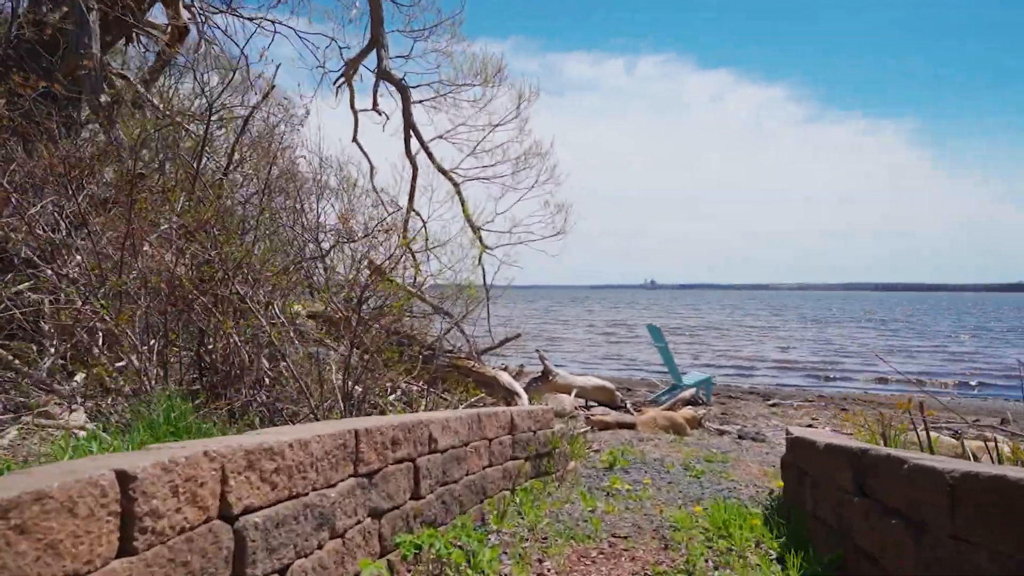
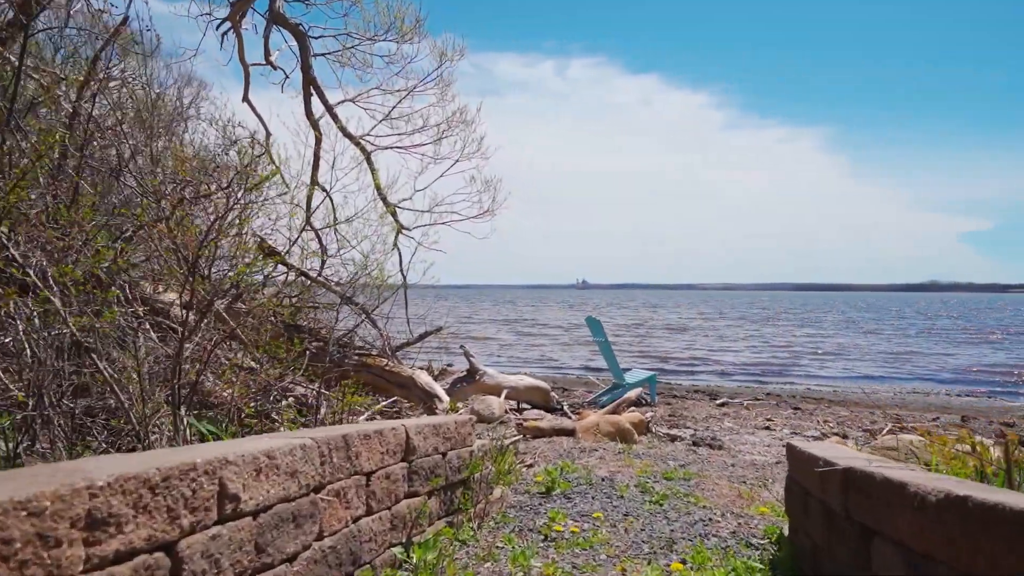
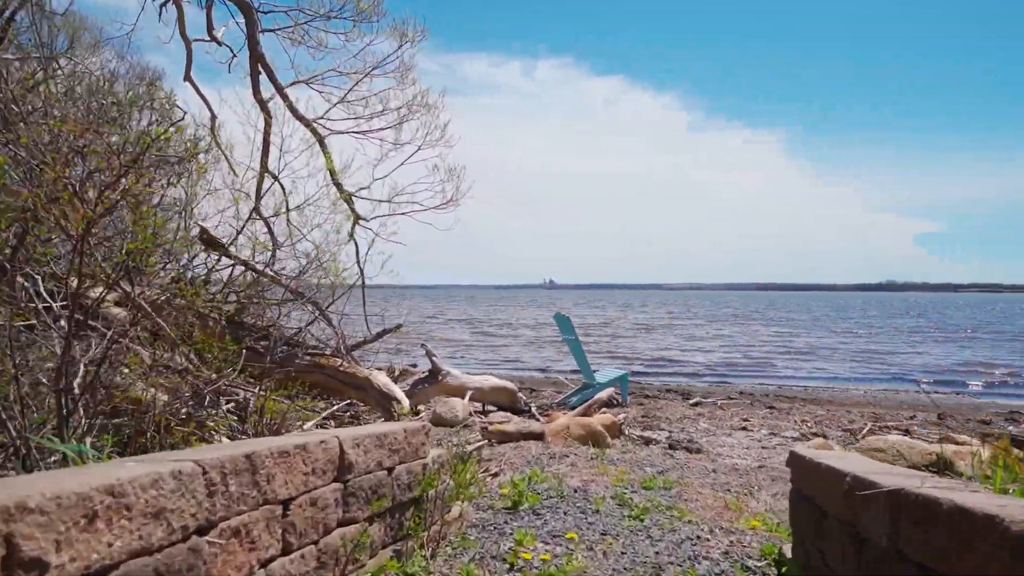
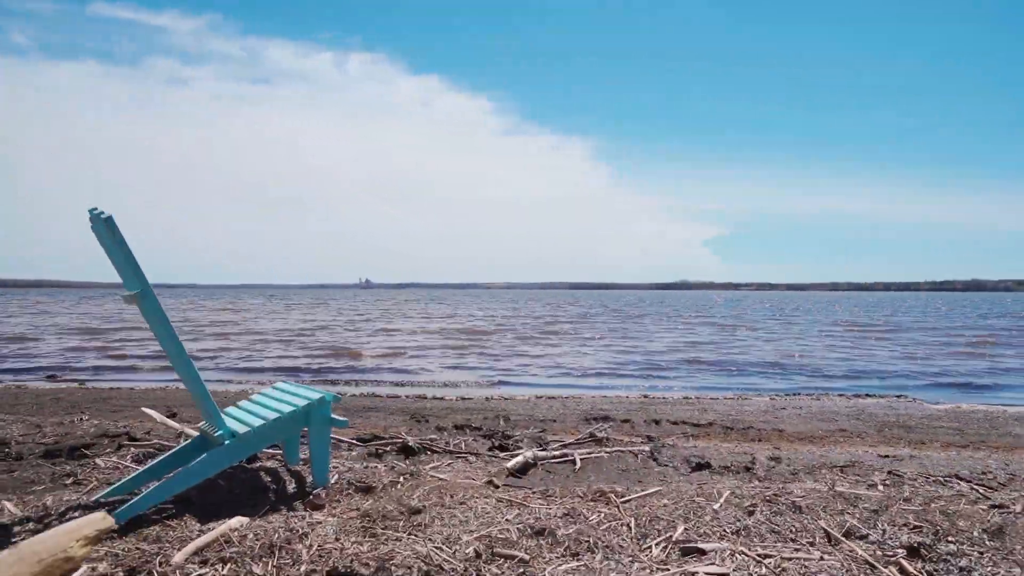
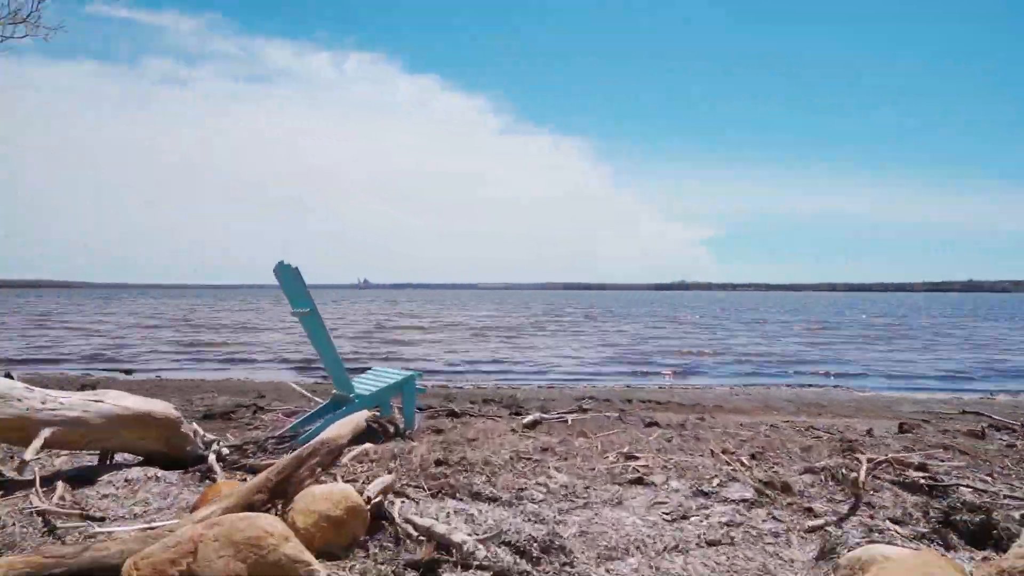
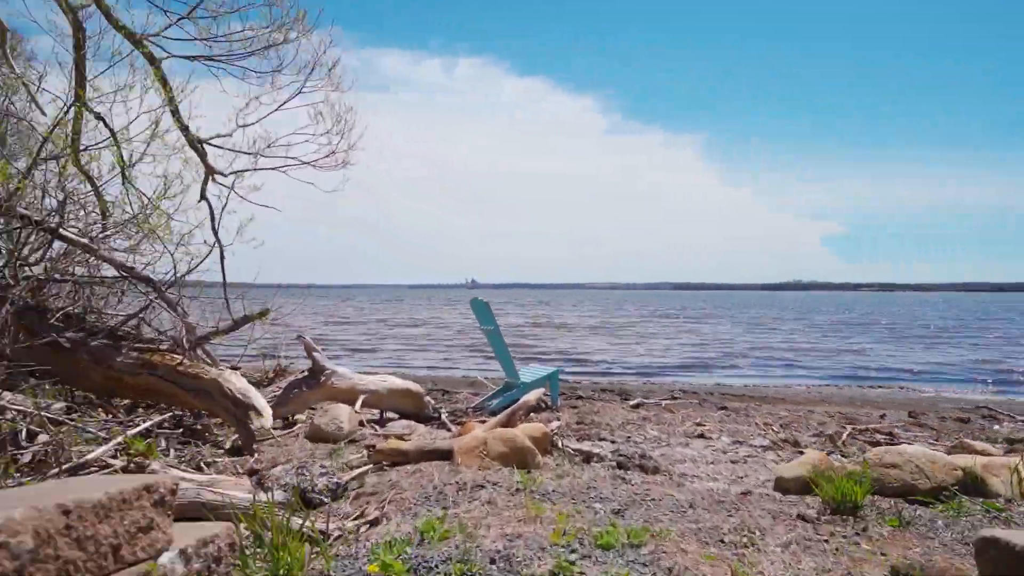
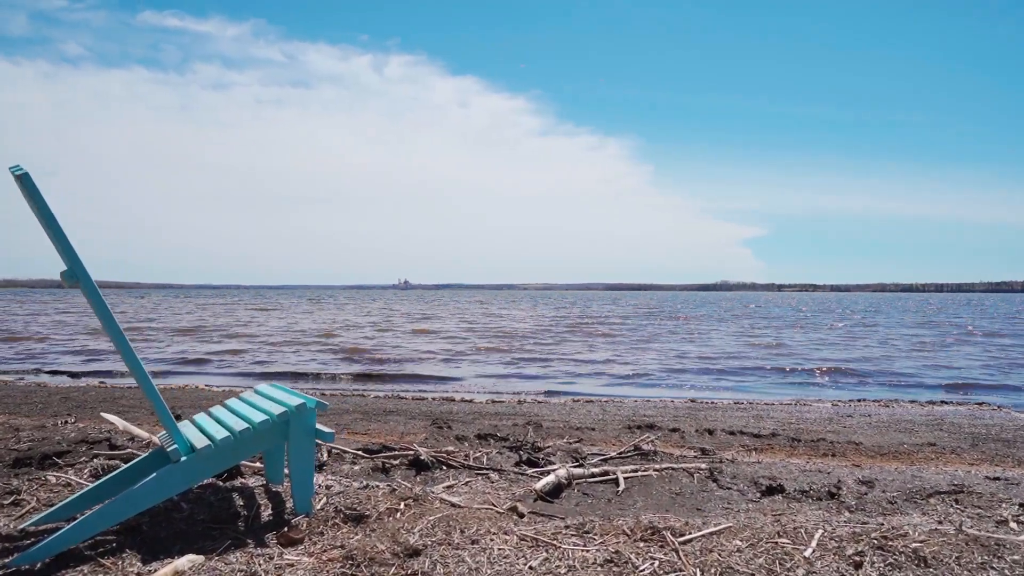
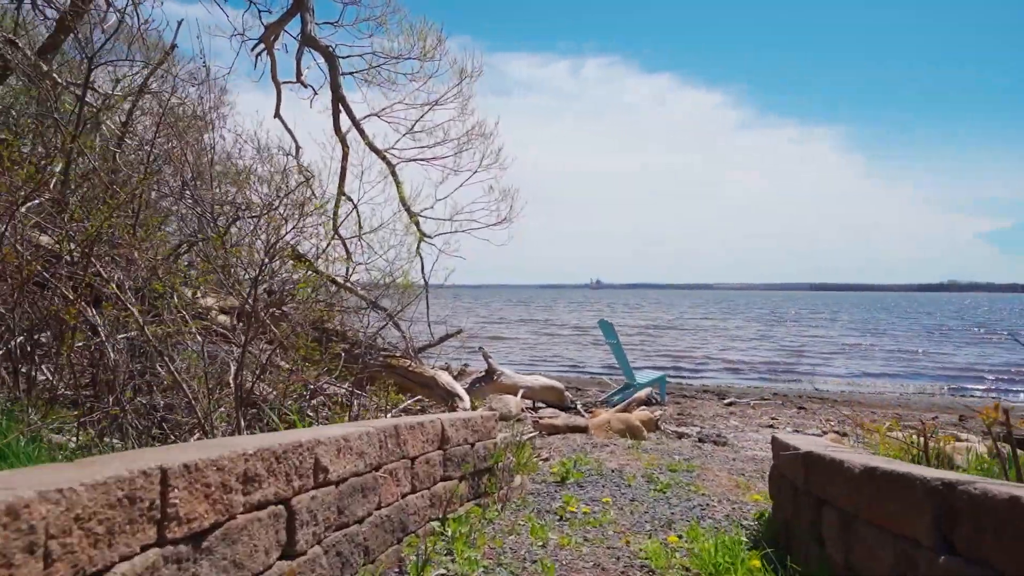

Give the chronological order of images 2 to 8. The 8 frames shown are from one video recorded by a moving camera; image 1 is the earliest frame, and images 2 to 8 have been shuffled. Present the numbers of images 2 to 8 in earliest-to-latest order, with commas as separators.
8, 2, 3, 6, 5, 4, 7
